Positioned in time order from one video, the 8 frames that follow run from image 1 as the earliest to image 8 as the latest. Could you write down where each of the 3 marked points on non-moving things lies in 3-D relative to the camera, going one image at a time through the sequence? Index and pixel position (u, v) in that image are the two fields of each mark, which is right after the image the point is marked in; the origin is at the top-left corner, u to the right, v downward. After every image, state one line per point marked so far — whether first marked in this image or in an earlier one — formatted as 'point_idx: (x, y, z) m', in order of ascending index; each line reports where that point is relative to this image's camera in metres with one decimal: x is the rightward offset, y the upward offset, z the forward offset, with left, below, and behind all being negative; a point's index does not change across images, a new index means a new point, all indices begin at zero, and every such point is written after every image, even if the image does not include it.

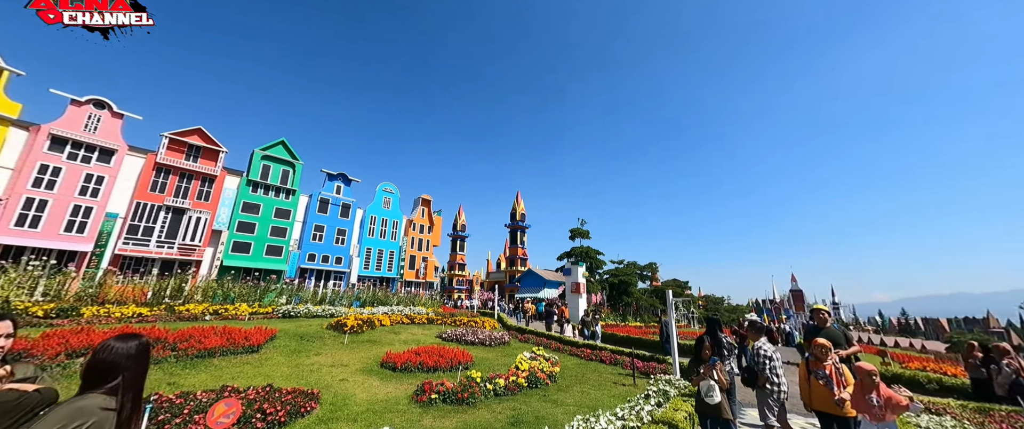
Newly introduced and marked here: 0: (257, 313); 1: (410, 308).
0: (-7.5, -2.9, +10.2) m
1: (-4.5, -4.2, +15.7) m
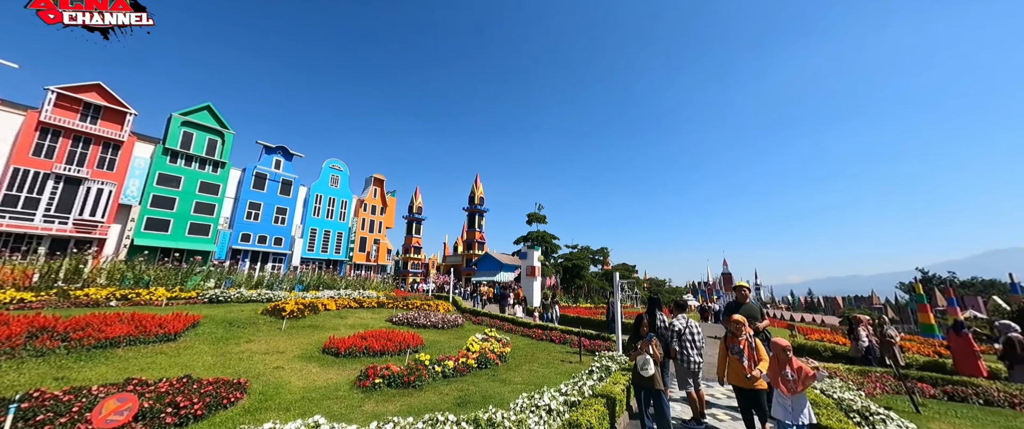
0: (-8.8, -2.2, +9.2) m
1: (-6.5, -3.3, +15.1) m
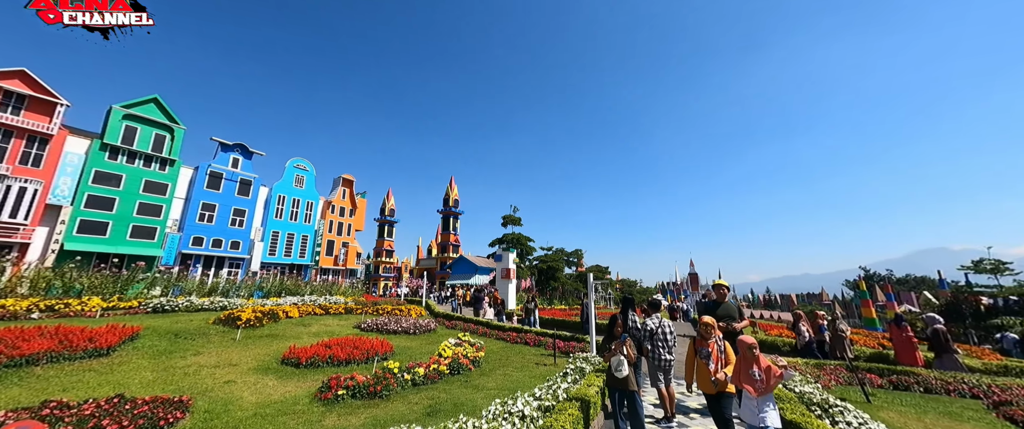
0: (-9.4, -2.2, +8.4) m
1: (-7.6, -3.4, +14.4) m
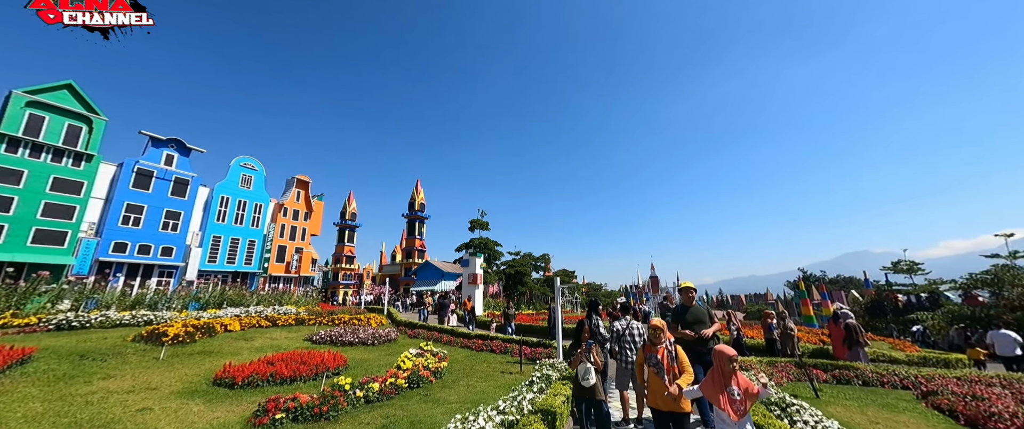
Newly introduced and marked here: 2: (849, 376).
0: (-10.2, -2.3, +7.2) m
1: (-9.0, -3.6, +13.4) m
2: (+8.7, -4.1, +9.0) m
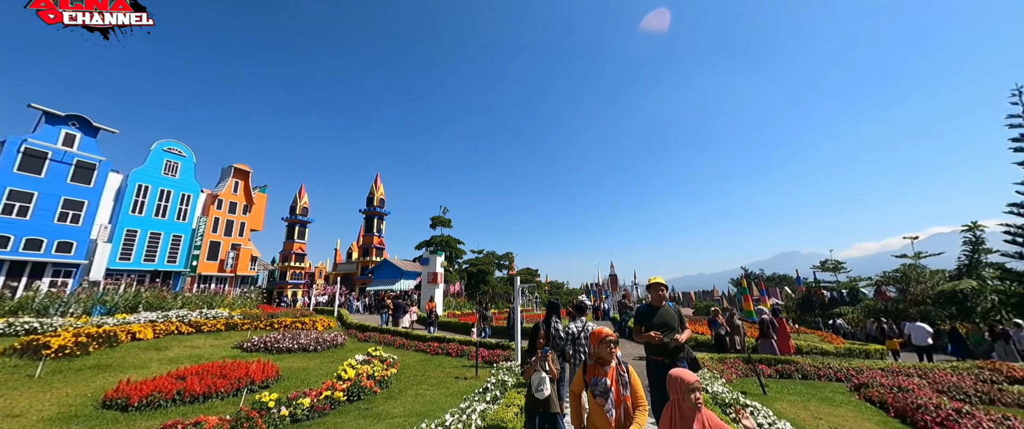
0: (-11.0, -2.0, +5.7) m
1: (-10.5, -3.3, +12.0) m
2: (+7.5, -4.2, +9.5) m
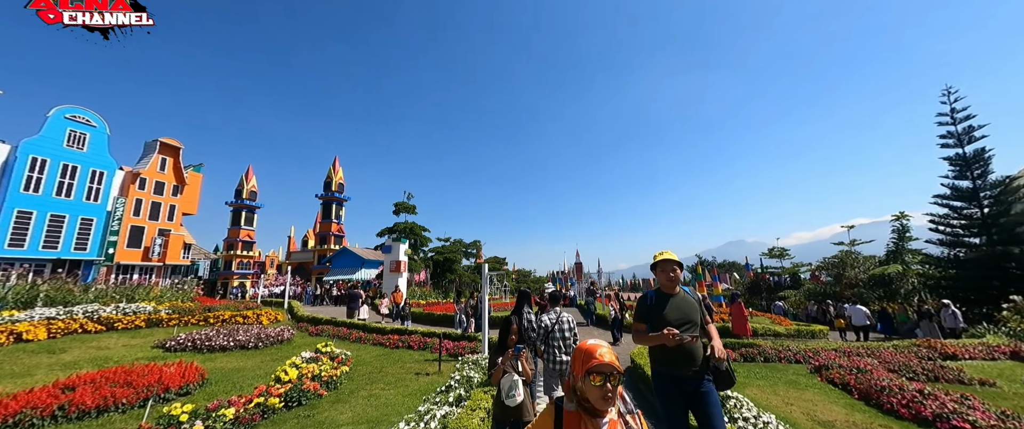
0: (-11.5, -1.6, +4.0) m
1: (-11.5, -2.7, +10.4) m
2: (+6.6, -3.8, +9.7) m
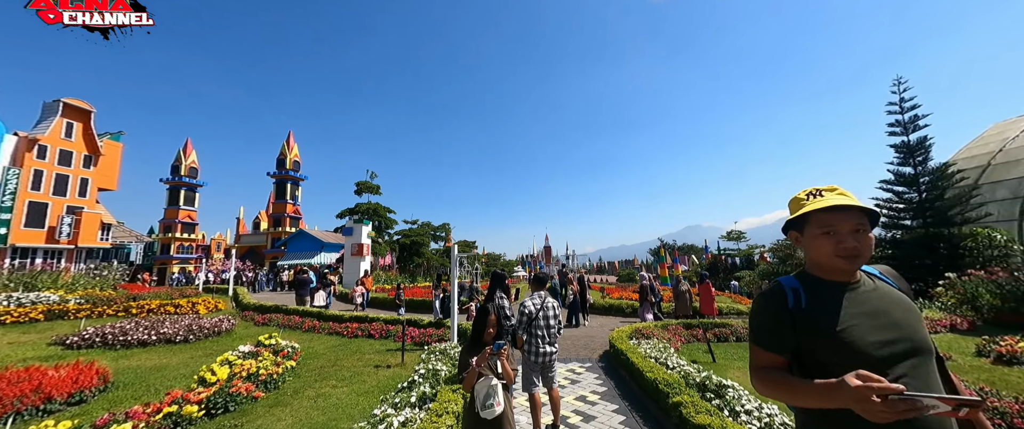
0: (-11.6, -1.2, +2.3) m
1: (-12.3, -2.0, +8.7) m
2: (+5.8, -3.2, +9.6) m
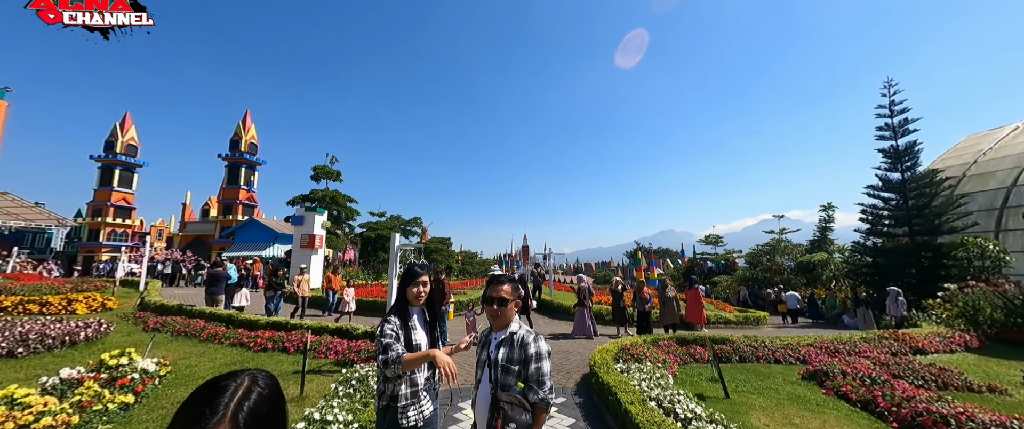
0: (-12.1, -0.6, -0.2) m
1: (-13.1, -1.3, +6.1) m
2: (+4.9, -3.1, +8.0) m
